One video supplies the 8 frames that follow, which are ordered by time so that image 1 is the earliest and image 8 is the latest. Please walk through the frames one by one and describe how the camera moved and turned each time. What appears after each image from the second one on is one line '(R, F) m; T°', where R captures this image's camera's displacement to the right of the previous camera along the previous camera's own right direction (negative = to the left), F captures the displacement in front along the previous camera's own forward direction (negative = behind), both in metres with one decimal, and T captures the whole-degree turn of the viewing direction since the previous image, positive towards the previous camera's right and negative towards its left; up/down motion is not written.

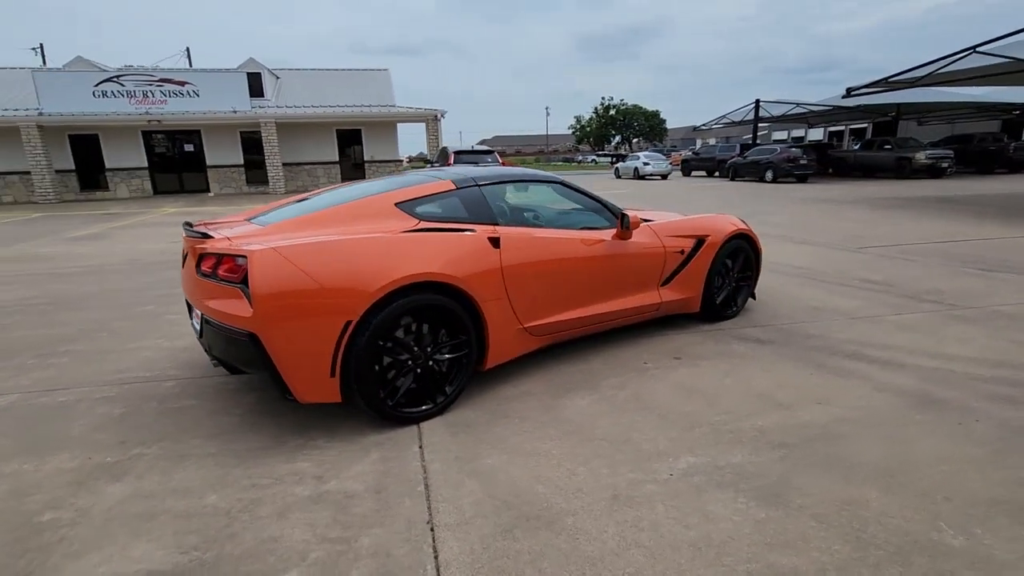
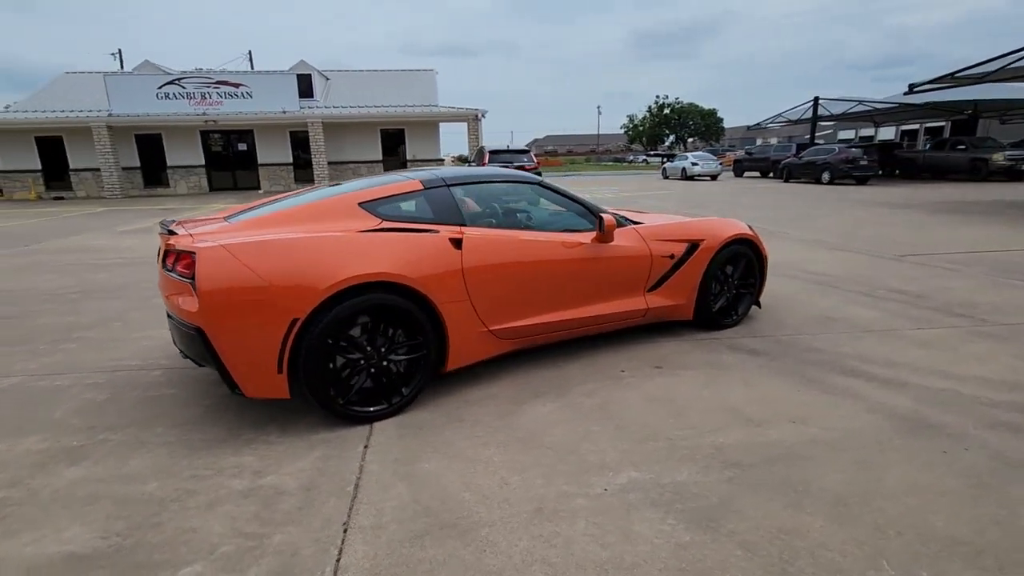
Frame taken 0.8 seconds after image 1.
(+0.5, +0.1) m; -5°
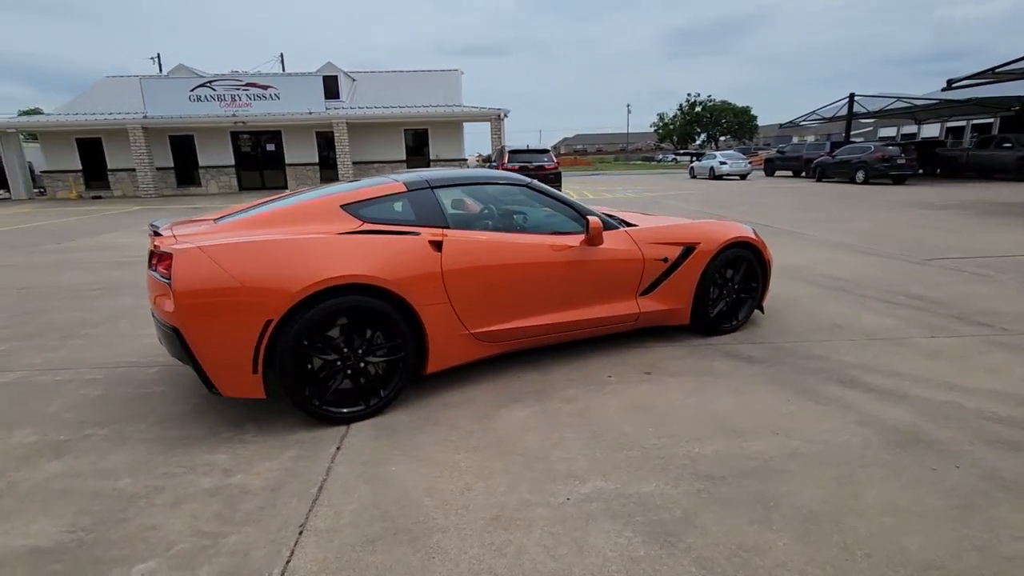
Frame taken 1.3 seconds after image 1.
(+0.3, 0.0) m; -3°
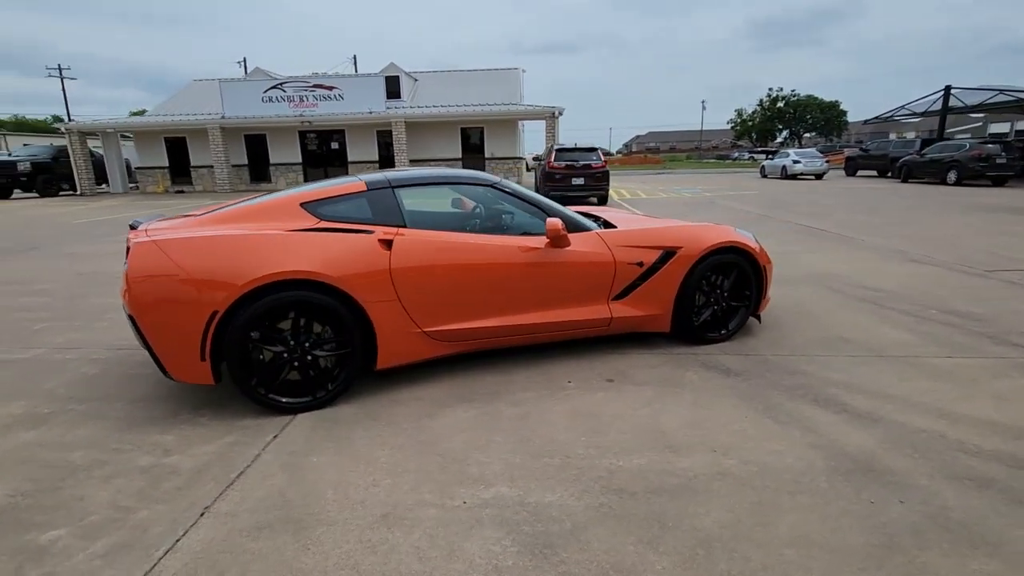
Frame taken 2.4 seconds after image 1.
(+0.7, +0.1) m; -7°
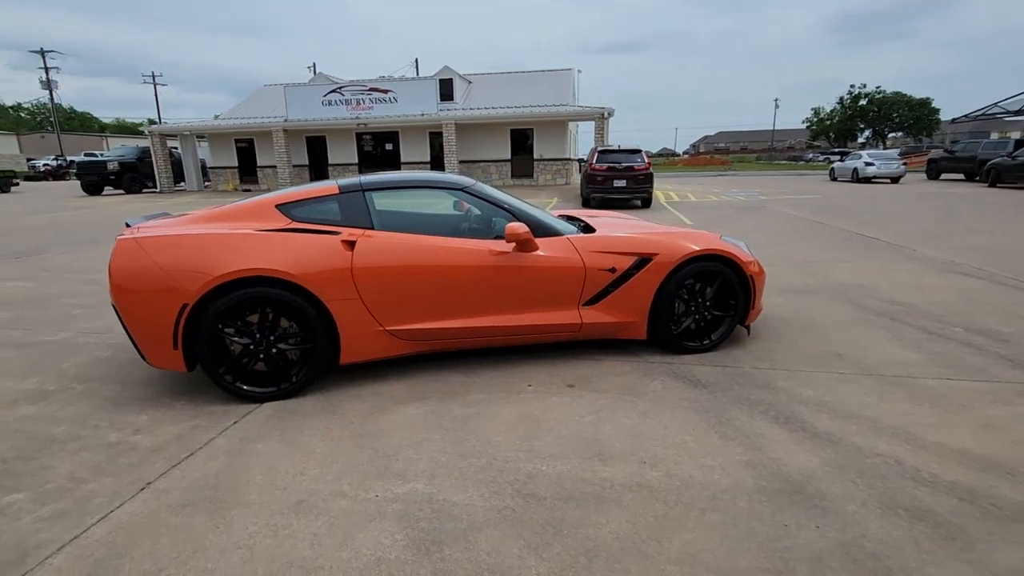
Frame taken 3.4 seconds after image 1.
(+0.6, 0.0) m; -6°
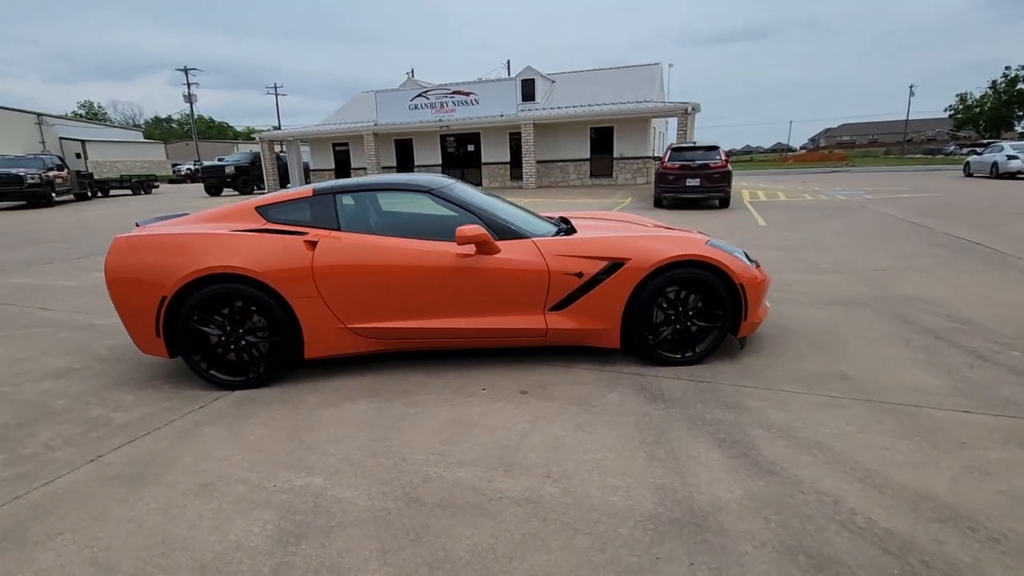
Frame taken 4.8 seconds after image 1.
(+0.9, +0.1) m; -10°
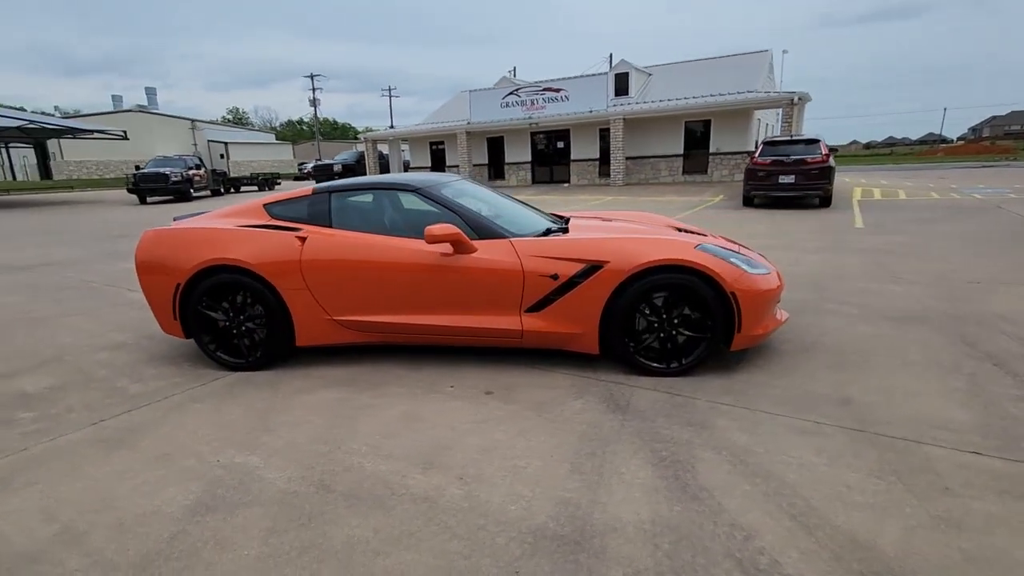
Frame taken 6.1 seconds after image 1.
(+0.8, +0.1) m; -11°
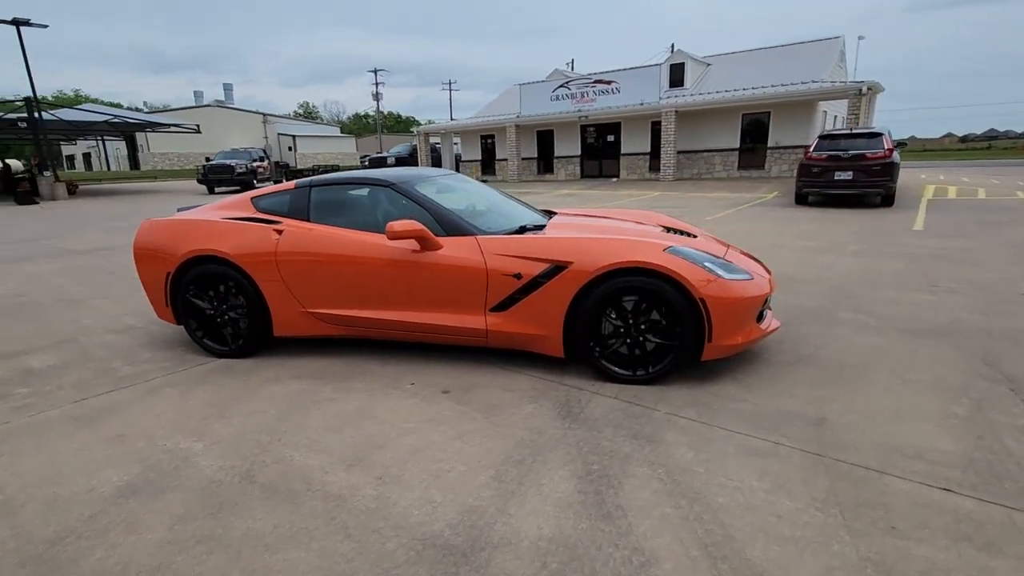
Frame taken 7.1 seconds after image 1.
(+0.6, +0.1) m; -6°
